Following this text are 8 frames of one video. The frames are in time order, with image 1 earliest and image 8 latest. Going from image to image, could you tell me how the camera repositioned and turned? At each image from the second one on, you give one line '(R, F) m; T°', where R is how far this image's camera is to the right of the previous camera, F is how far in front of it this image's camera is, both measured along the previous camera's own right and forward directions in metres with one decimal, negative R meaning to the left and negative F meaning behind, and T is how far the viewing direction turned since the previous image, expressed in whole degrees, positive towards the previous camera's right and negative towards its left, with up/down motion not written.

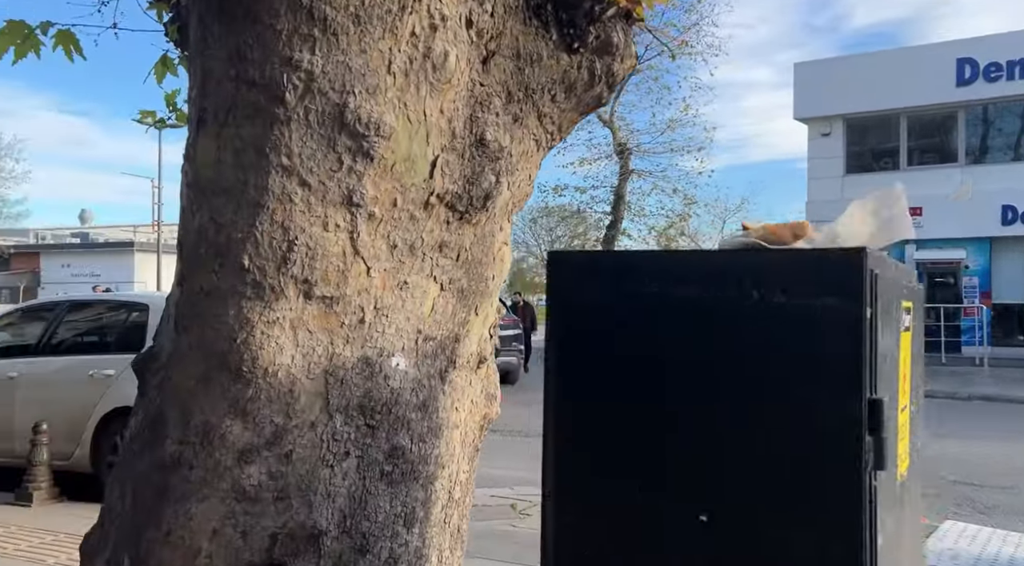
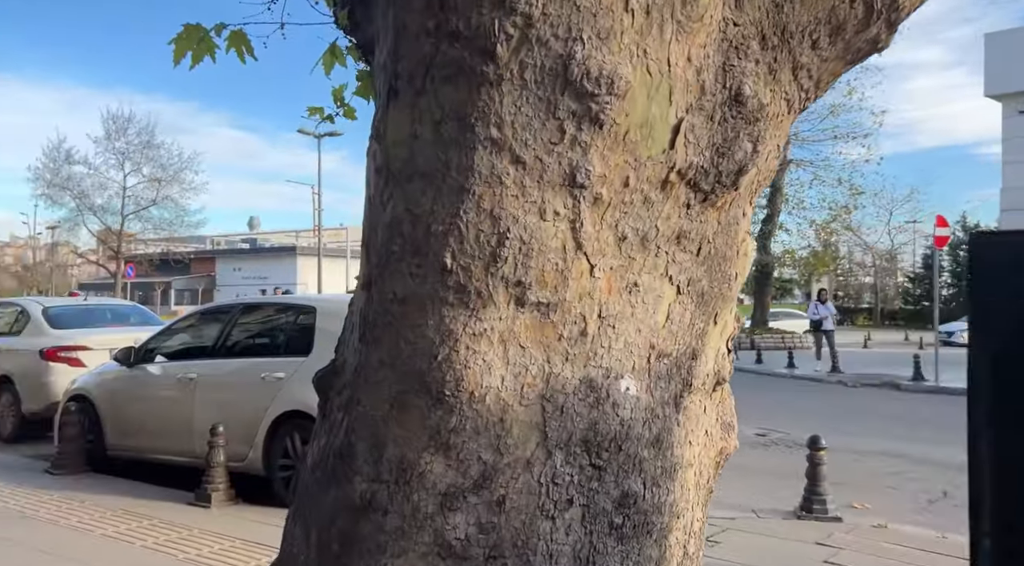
(-0.2, +0.3) m; -10°
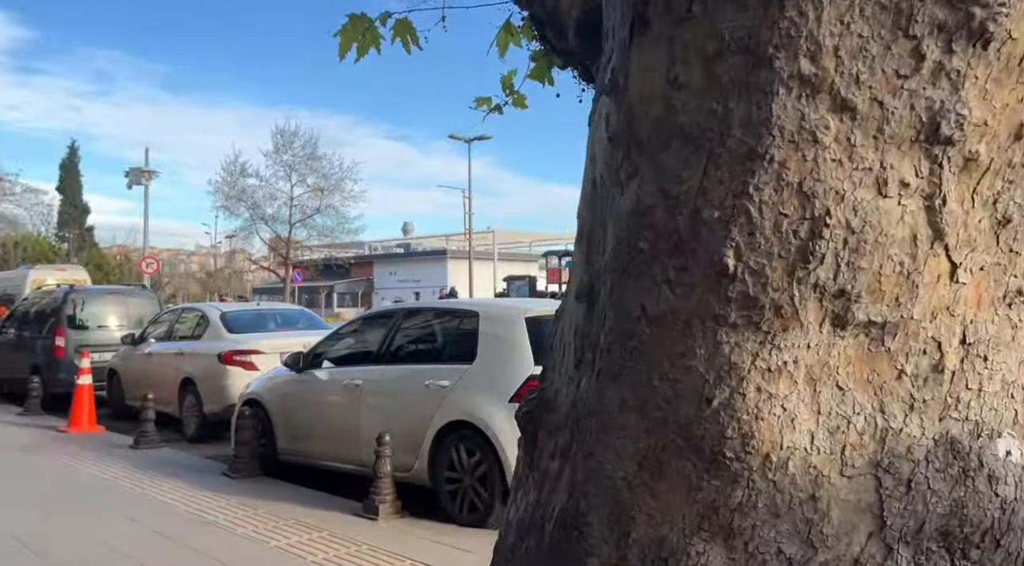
(-0.1, +0.4) m; -10°
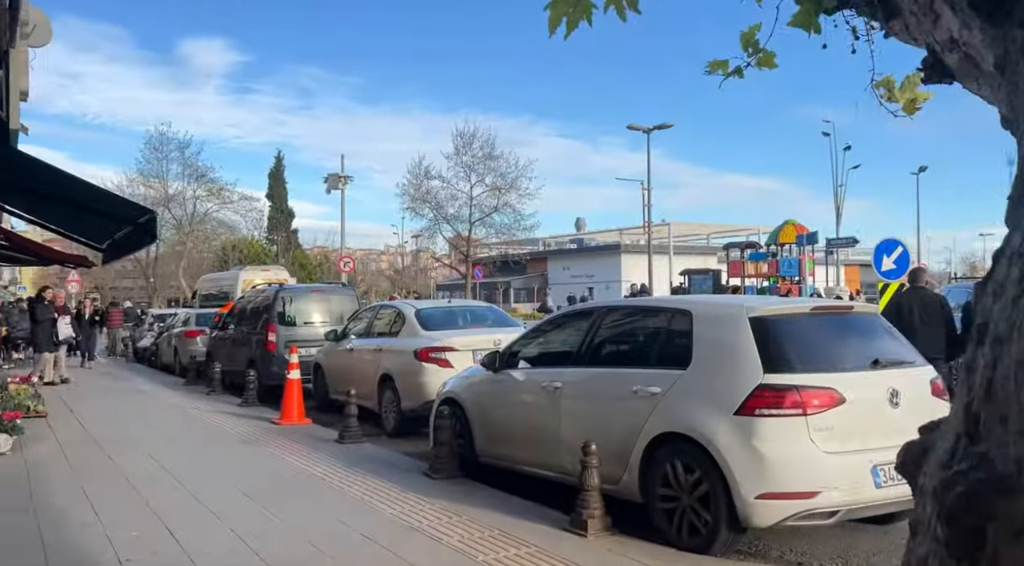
(-0.2, +0.4) m; -12°
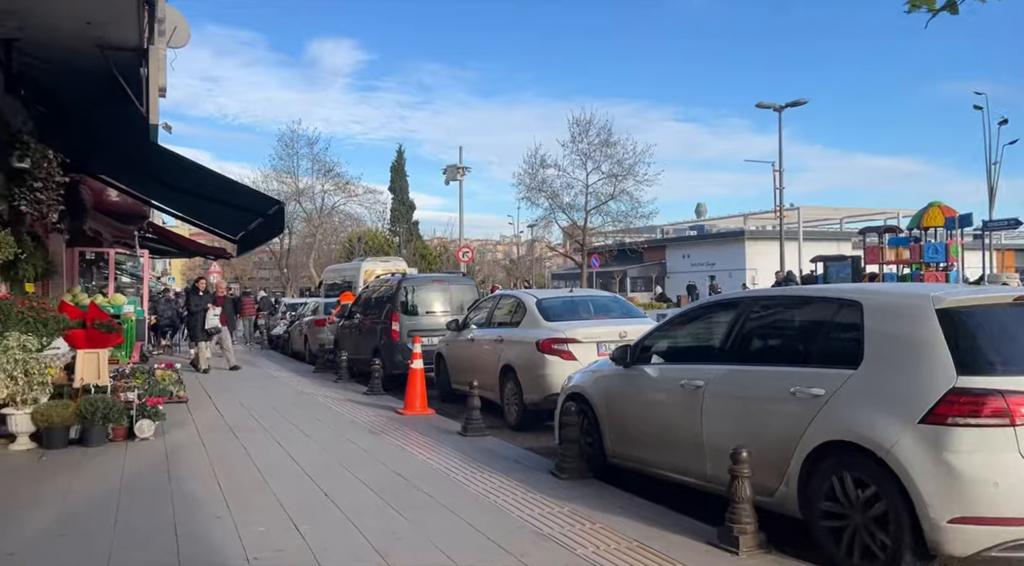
(-0.1, +0.4) m; -8°
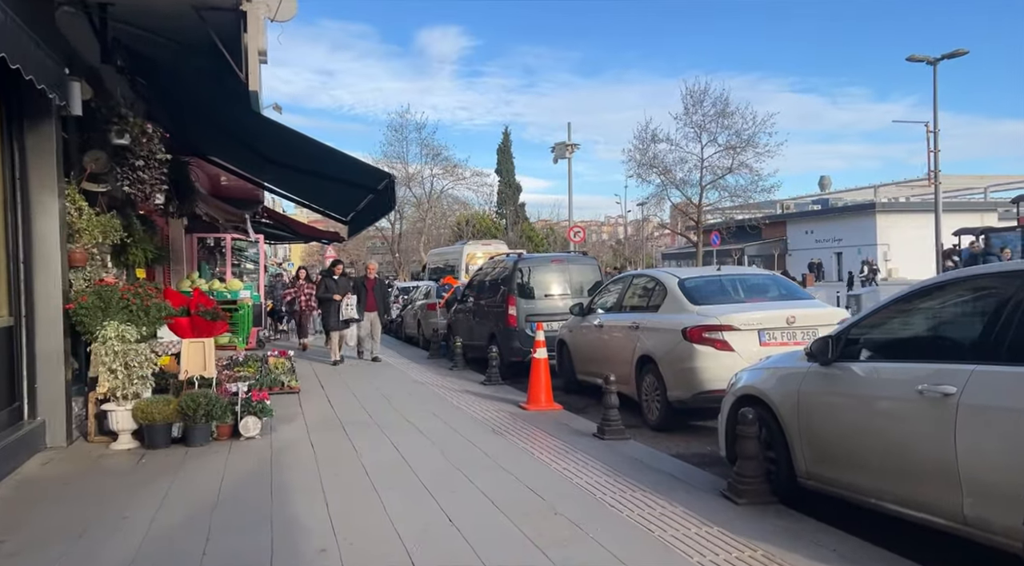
(-0.3, +1.3) m; -7°
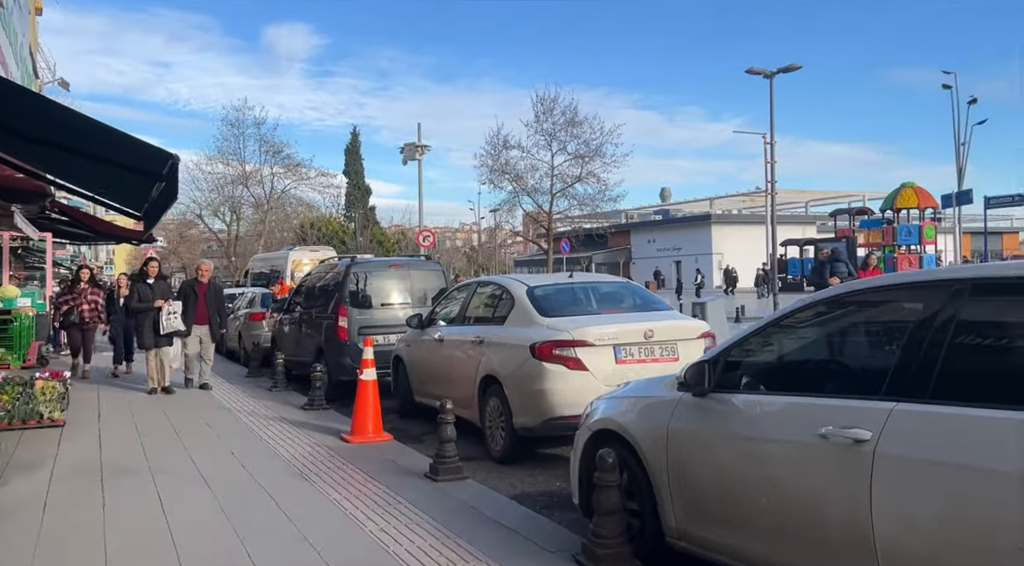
(+0.3, +1.5) m; +10°
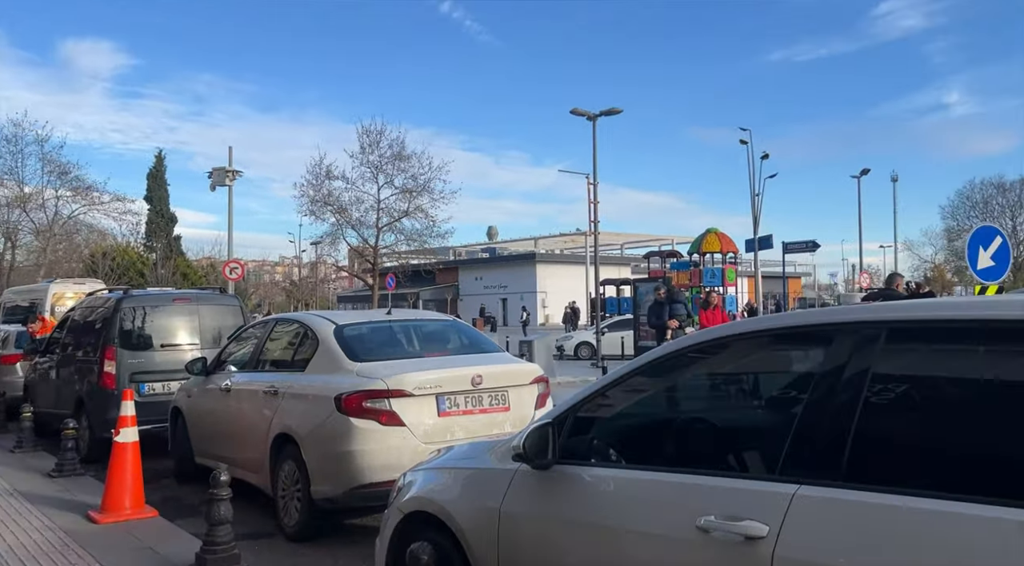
(+0.2, +1.2) m; +12°
